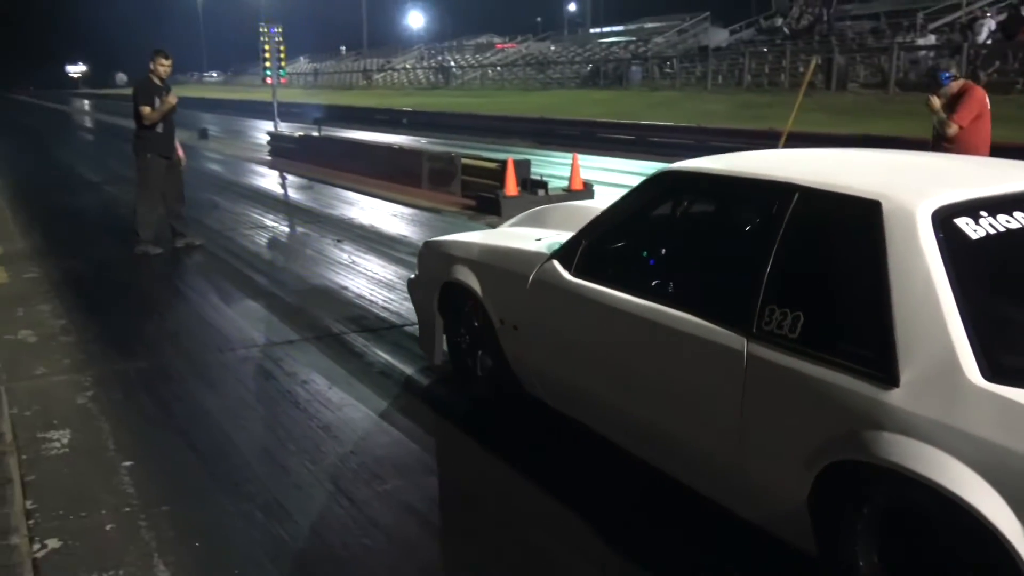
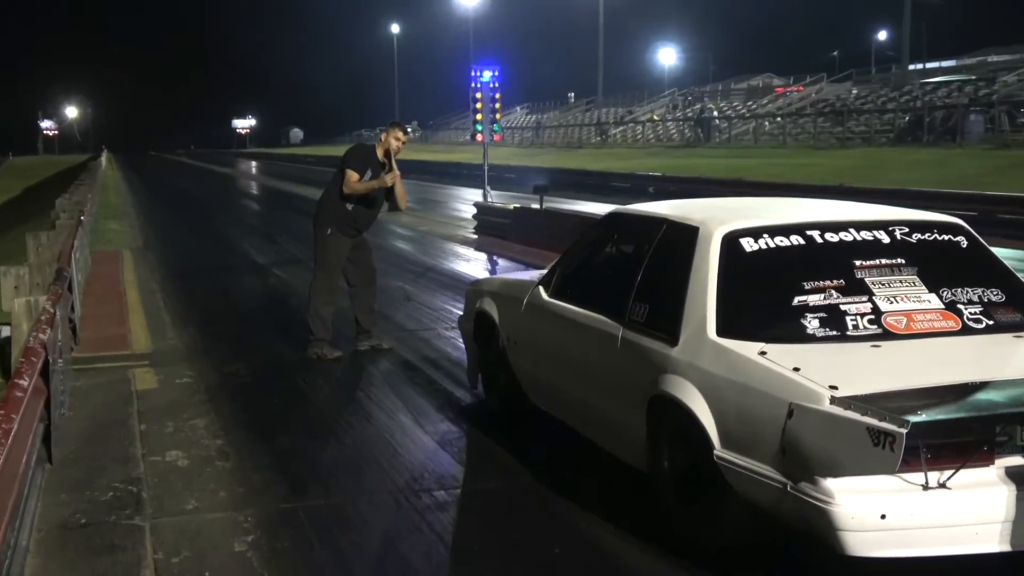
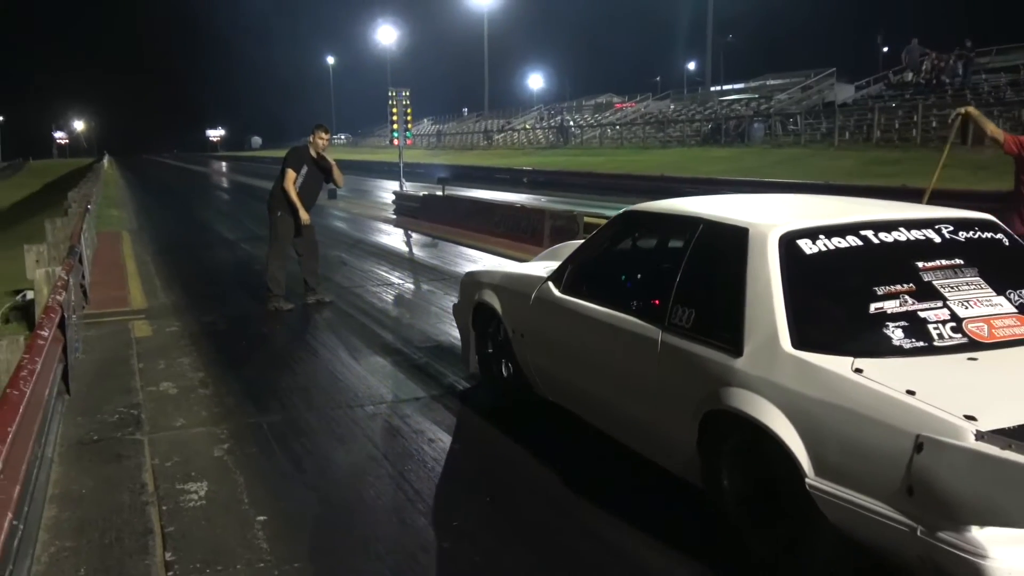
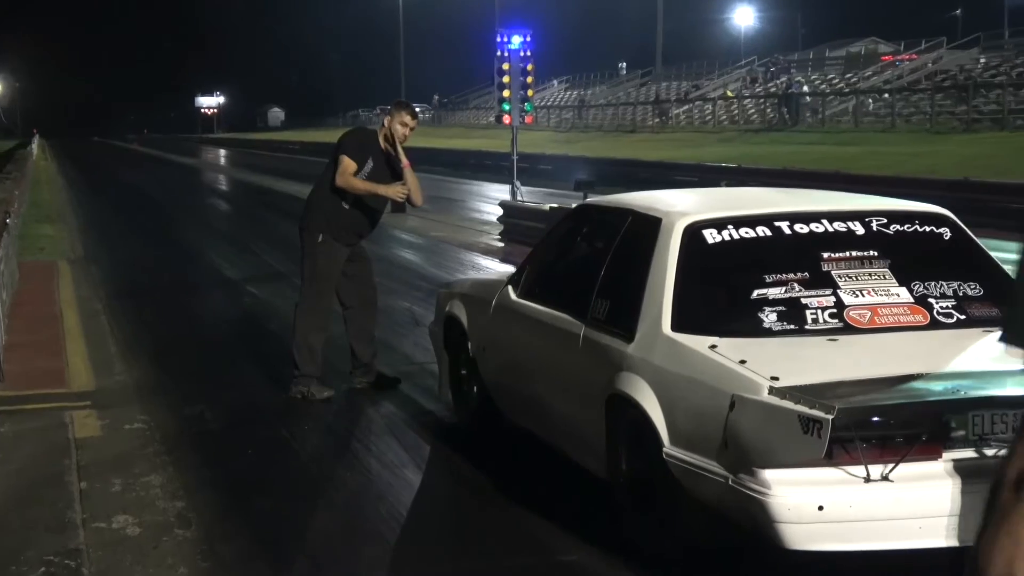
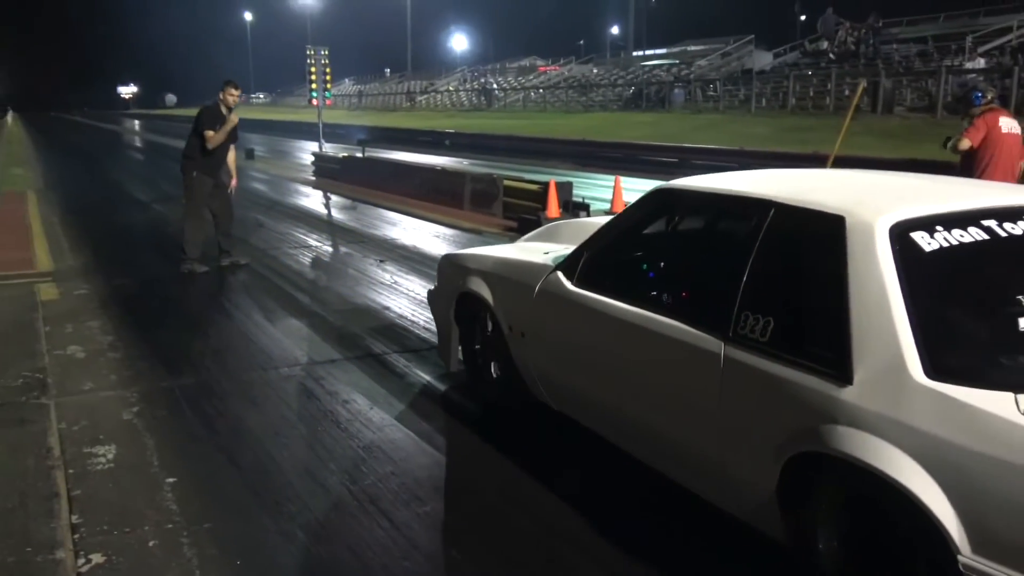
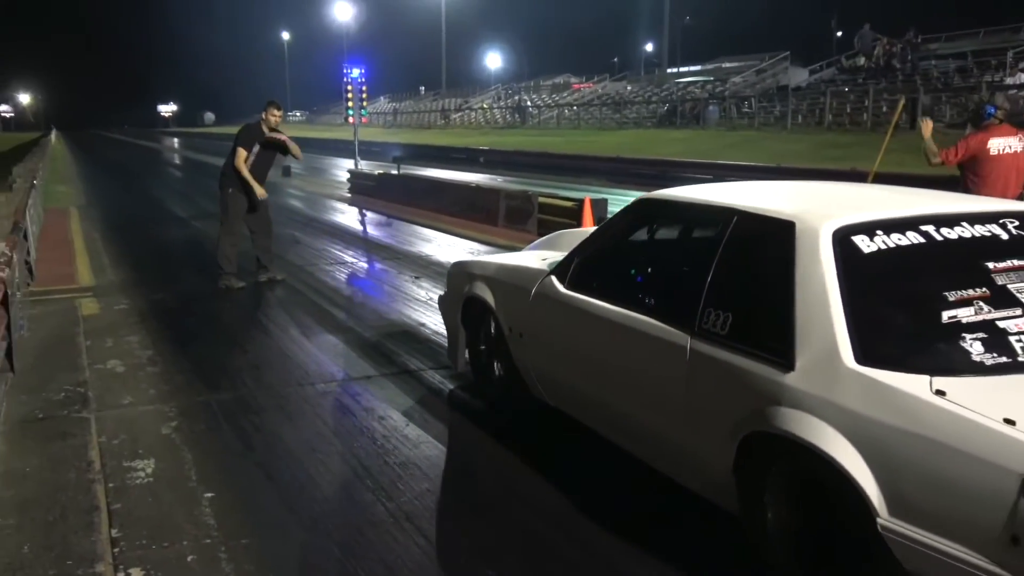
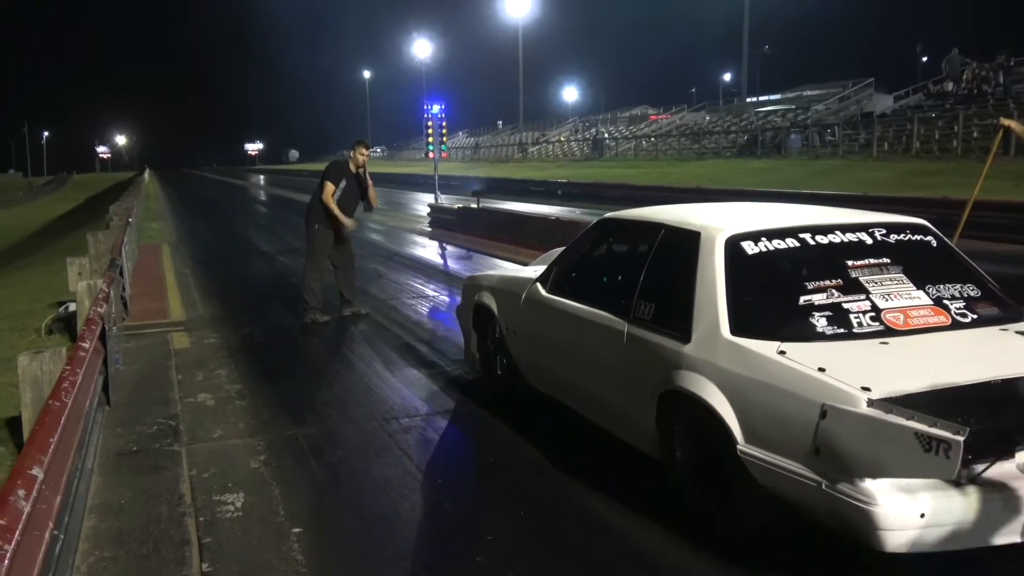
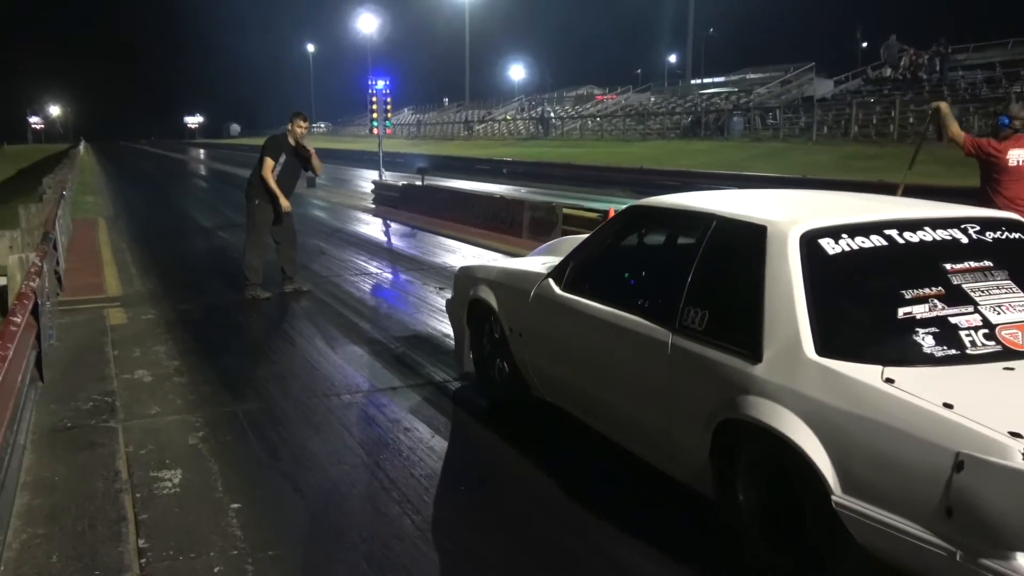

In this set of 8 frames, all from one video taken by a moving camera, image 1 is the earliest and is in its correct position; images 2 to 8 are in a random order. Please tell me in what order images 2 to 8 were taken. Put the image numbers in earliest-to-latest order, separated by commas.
5, 6, 8, 3, 7, 2, 4
